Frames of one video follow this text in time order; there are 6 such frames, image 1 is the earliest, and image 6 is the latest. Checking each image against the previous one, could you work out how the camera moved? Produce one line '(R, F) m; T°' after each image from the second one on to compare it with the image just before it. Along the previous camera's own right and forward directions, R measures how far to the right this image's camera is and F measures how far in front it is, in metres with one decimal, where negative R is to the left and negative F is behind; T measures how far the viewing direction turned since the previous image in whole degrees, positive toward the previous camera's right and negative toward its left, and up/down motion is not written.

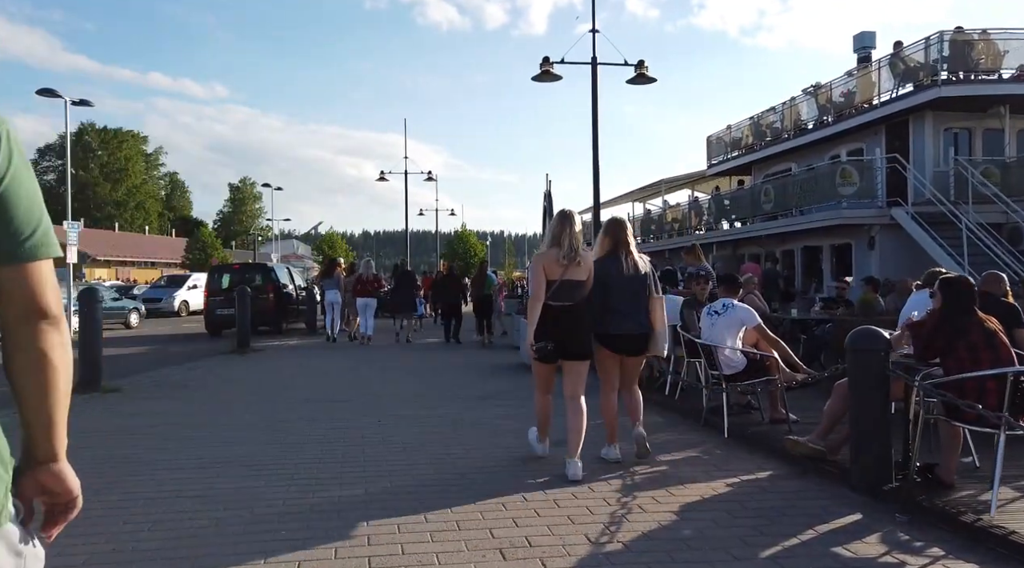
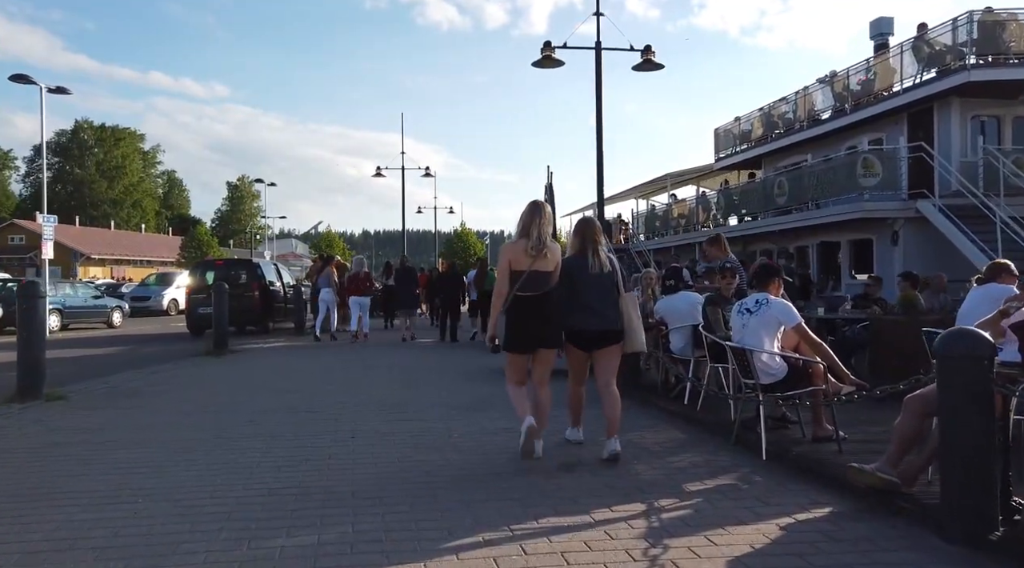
(0.0, +1.1) m; 0°
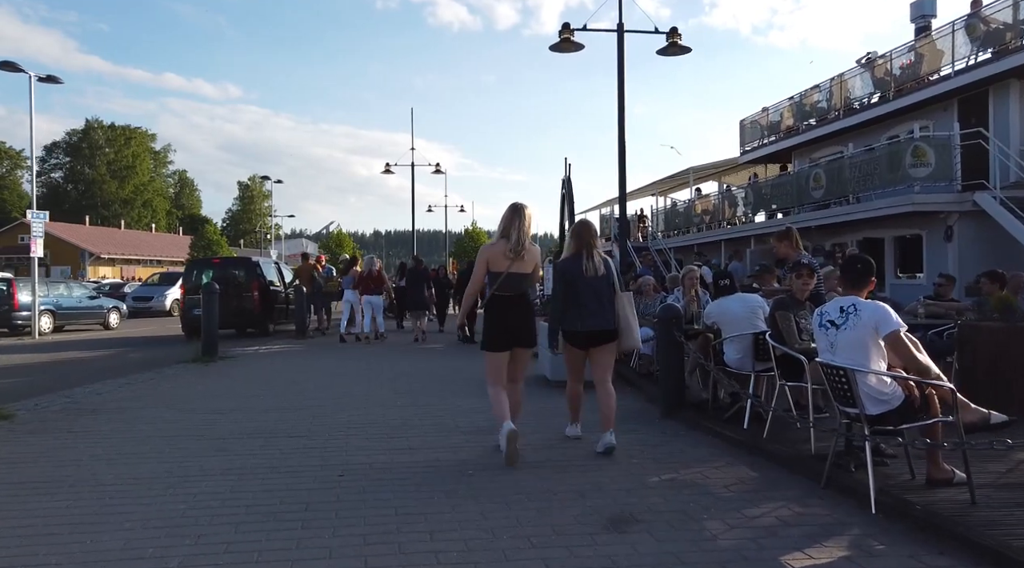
(-0.1, +1.3) m; -1°
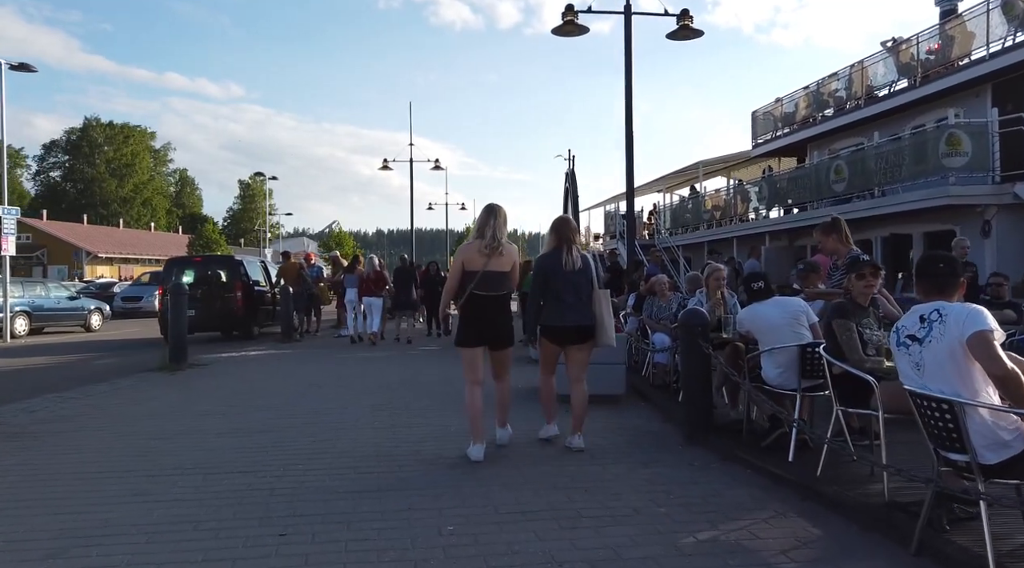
(+0.1, +1.2) m; 0°
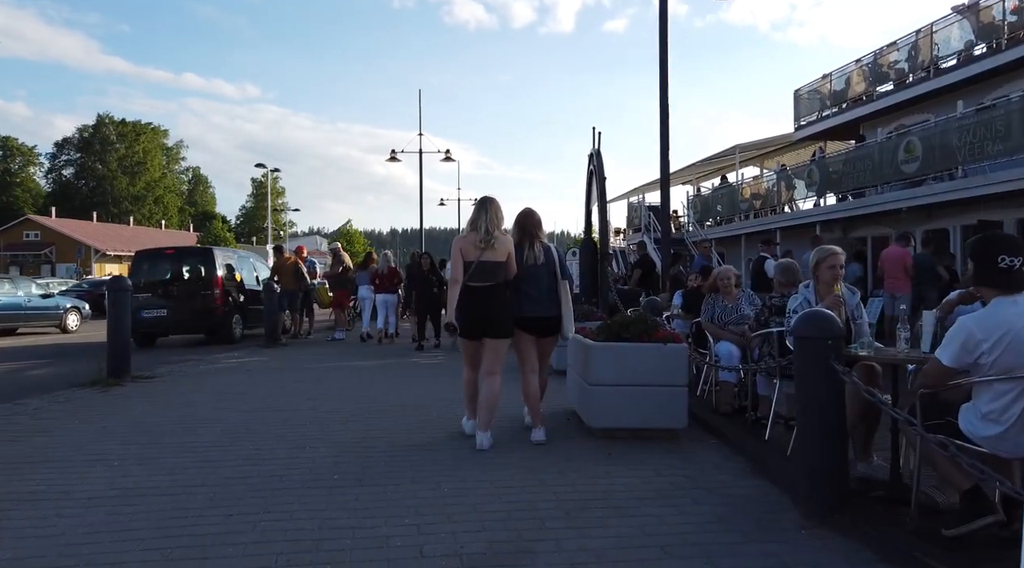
(-0.1, +2.3) m; -1°
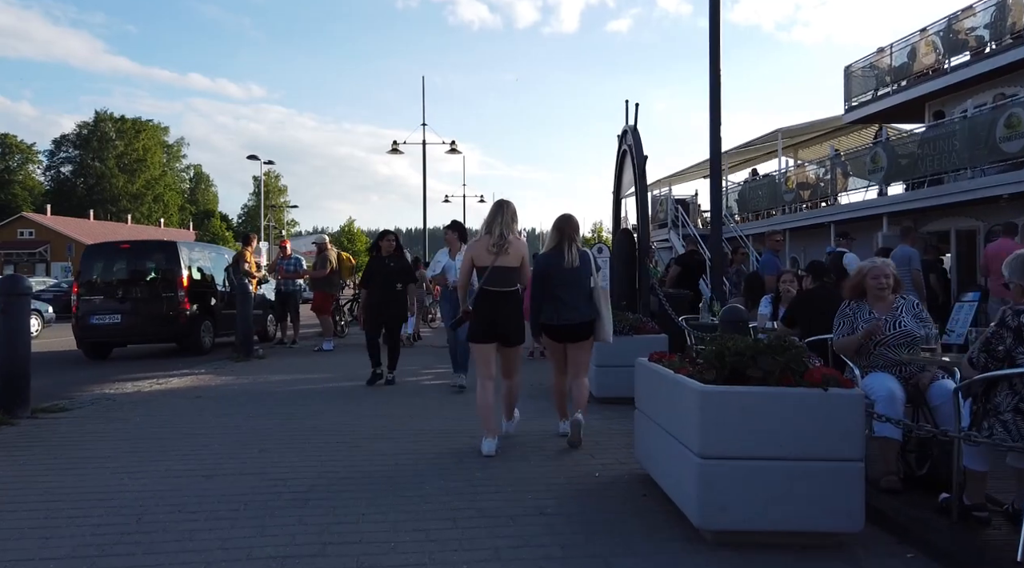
(-0.3, +2.5) m; 0°
